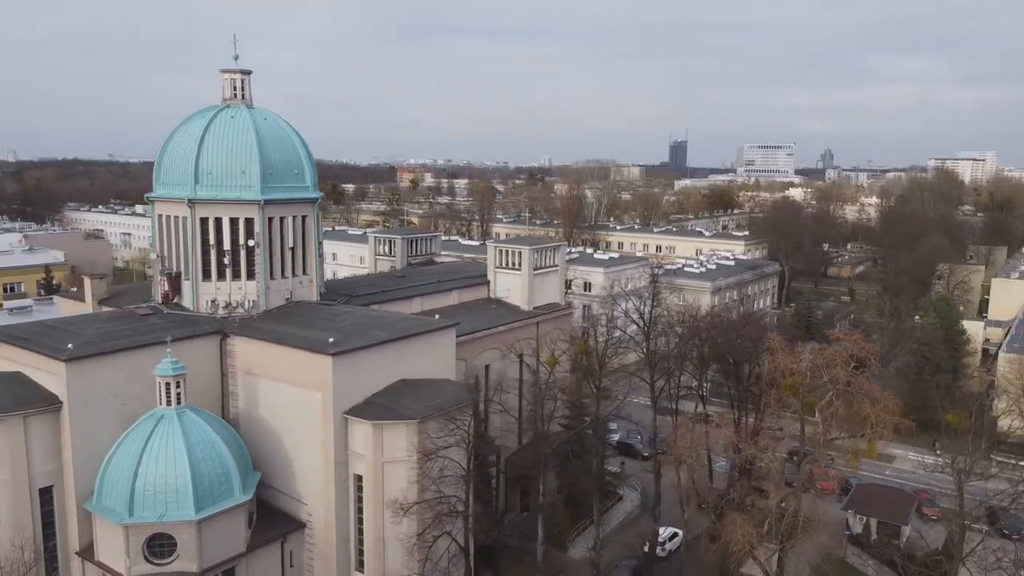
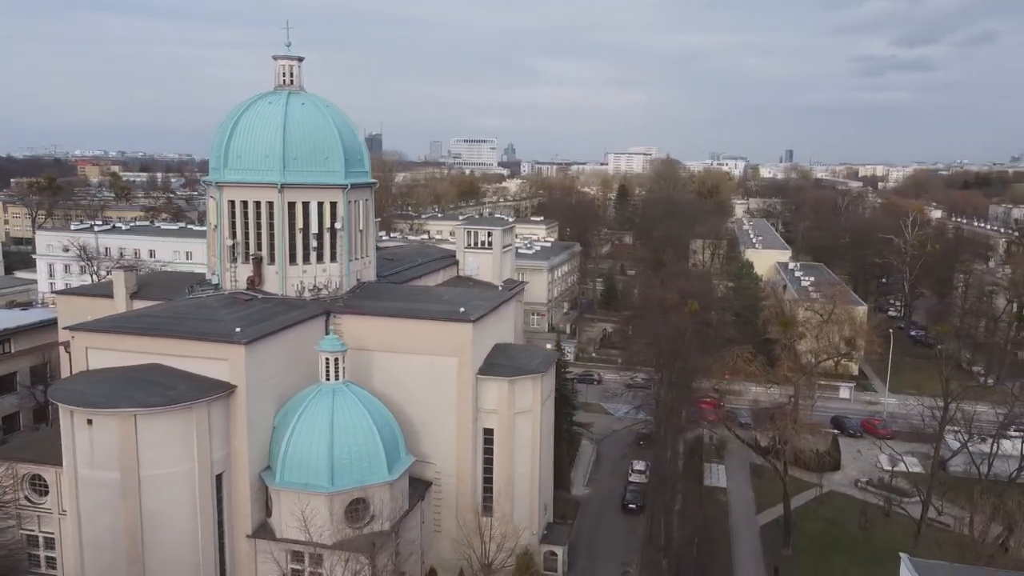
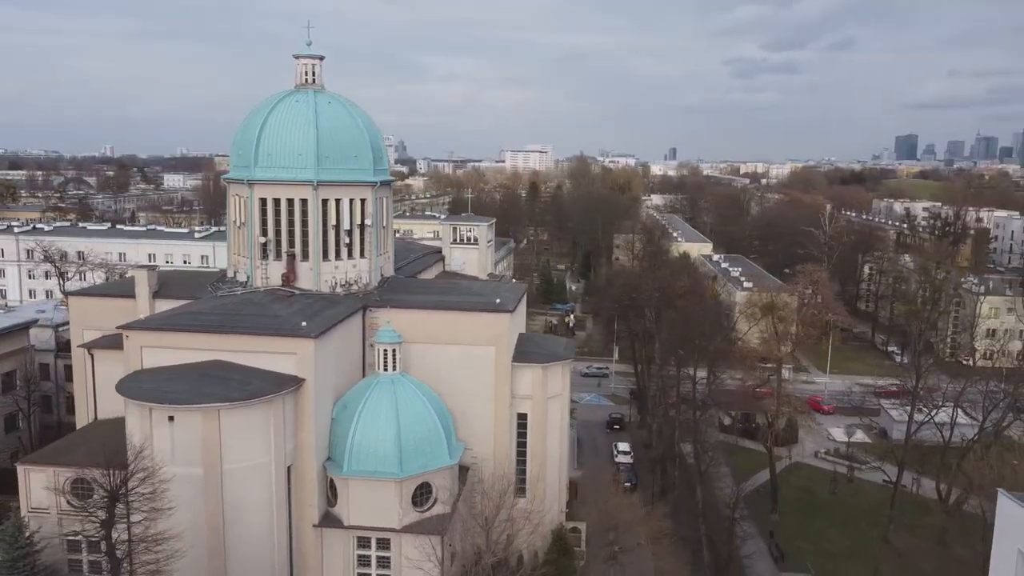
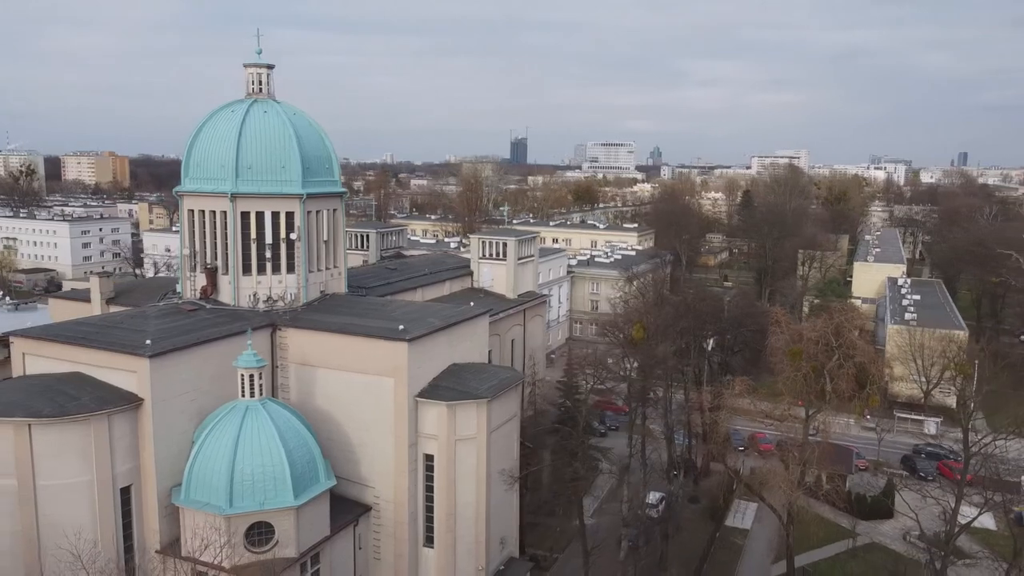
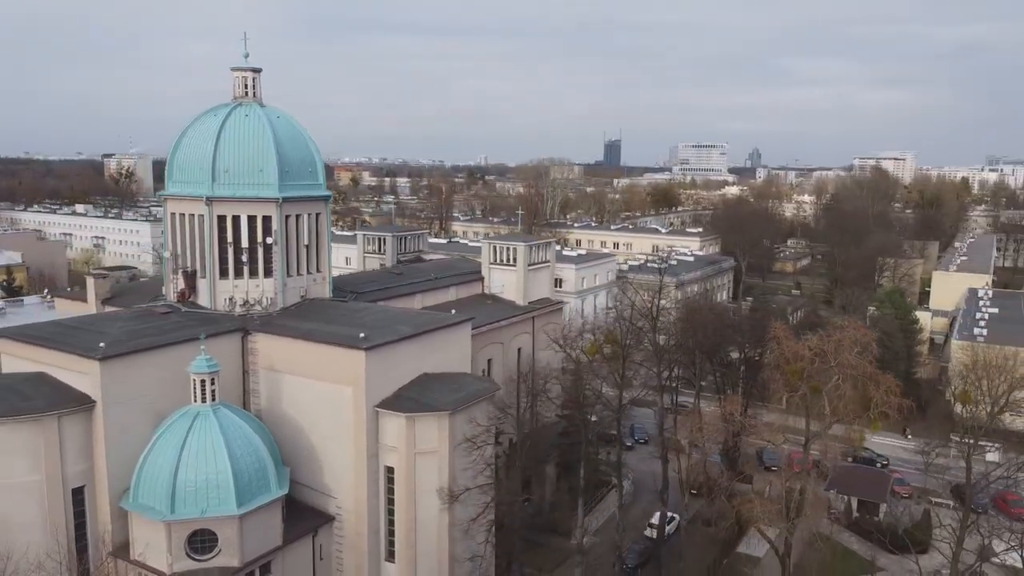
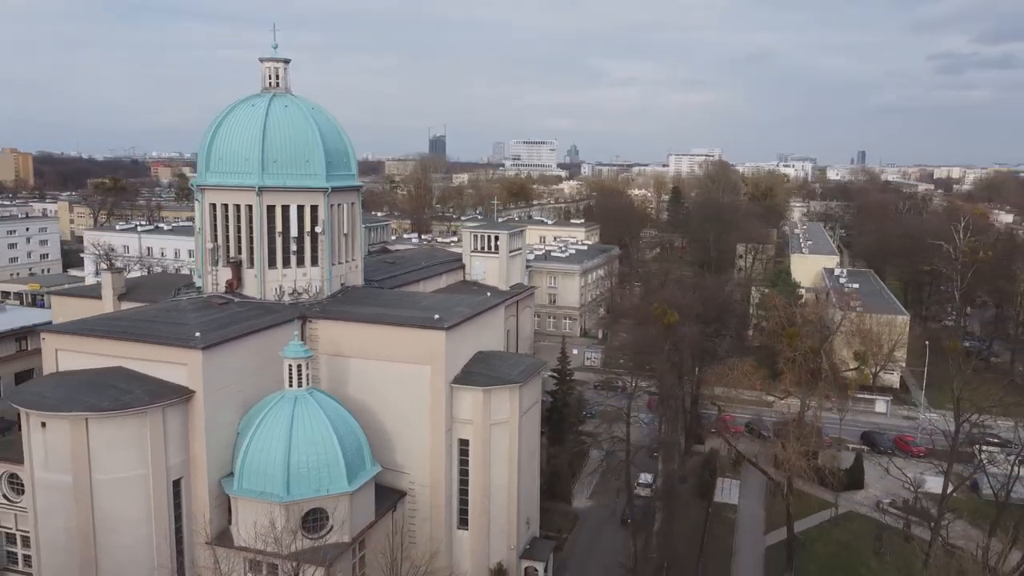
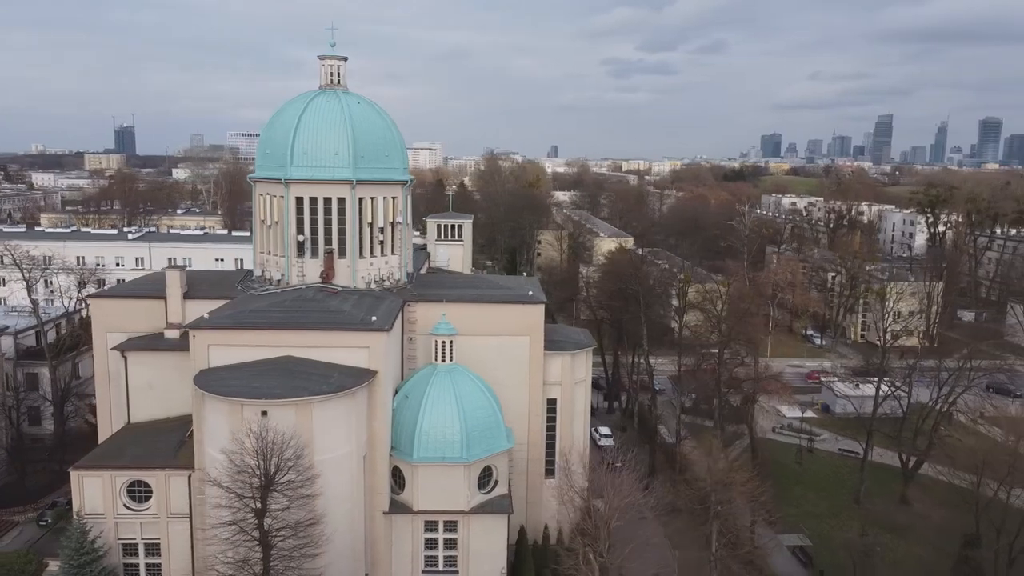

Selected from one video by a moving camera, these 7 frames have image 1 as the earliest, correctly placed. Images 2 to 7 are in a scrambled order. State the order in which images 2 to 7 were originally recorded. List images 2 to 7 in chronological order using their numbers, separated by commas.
5, 4, 6, 2, 3, 7
